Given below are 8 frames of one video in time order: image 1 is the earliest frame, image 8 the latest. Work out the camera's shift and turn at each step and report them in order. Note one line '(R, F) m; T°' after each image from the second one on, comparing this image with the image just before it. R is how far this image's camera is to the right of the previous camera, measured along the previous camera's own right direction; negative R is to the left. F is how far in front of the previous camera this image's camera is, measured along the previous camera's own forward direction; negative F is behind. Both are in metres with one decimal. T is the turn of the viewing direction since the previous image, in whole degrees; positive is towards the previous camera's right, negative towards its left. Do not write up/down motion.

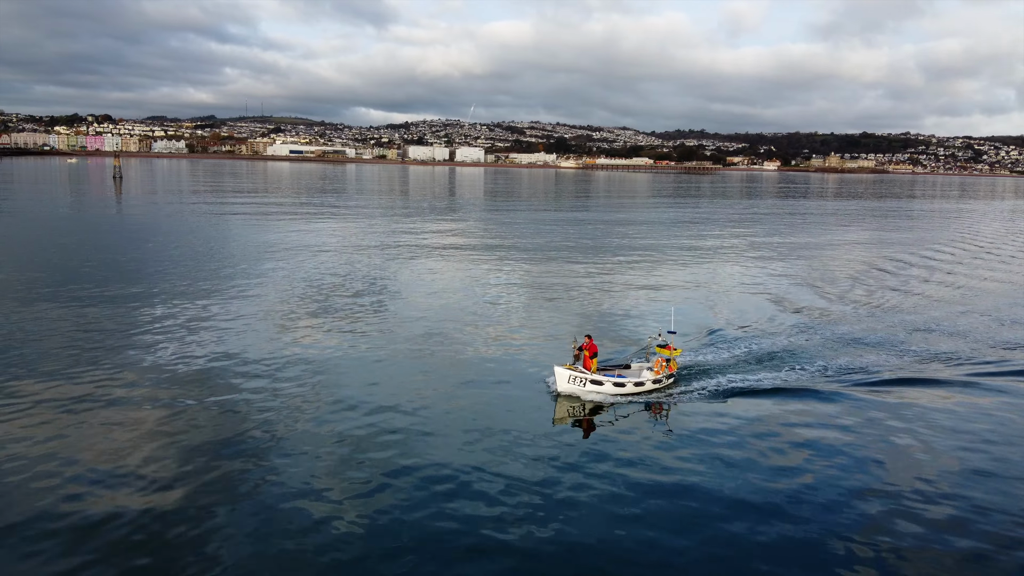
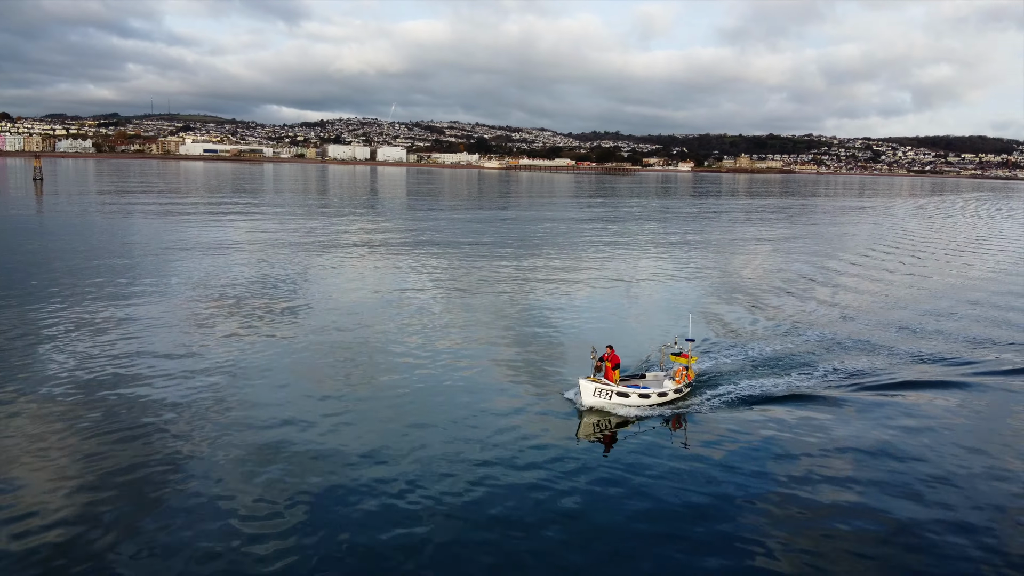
(-1.6, +1.2) m; +5°
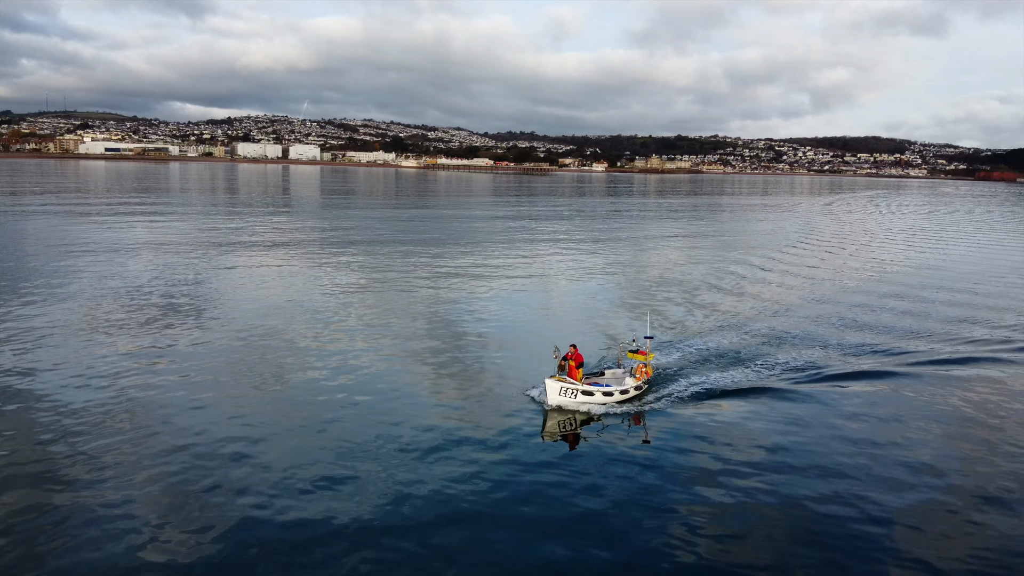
(-0.7, +0.1) m; +6°
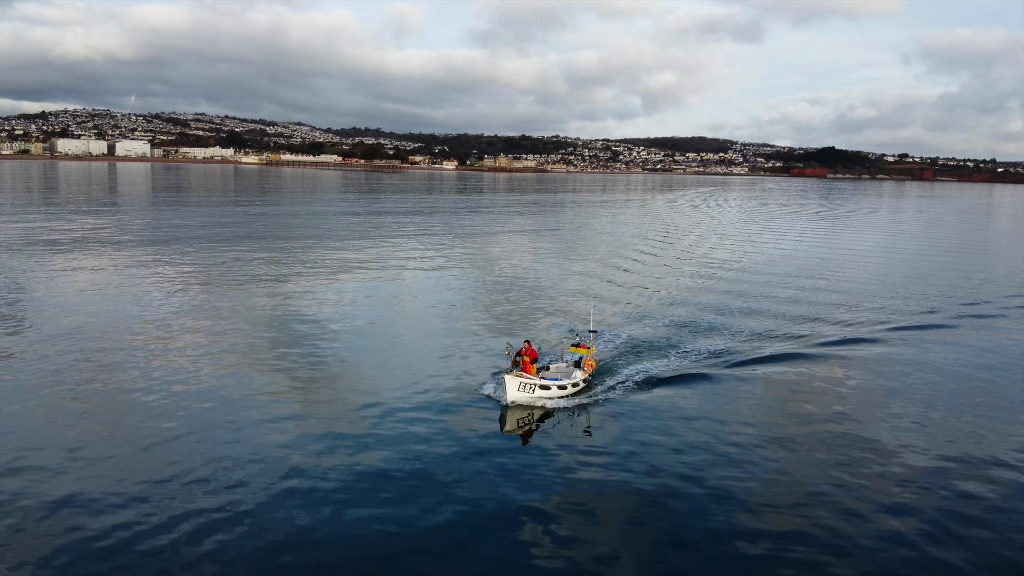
(-1.6, 0.0) m; +9°
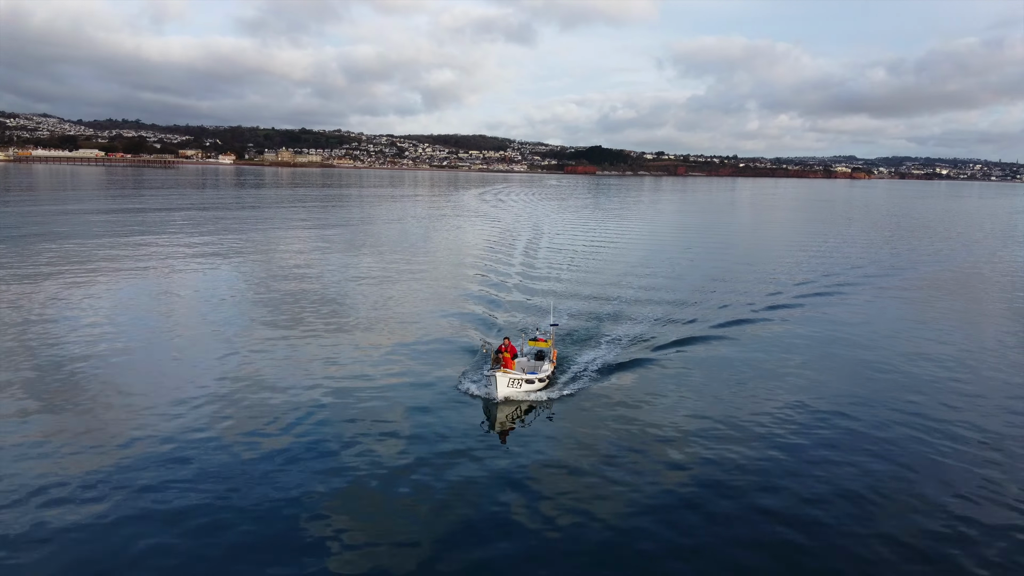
(-3.3, +0.1) m; +13°
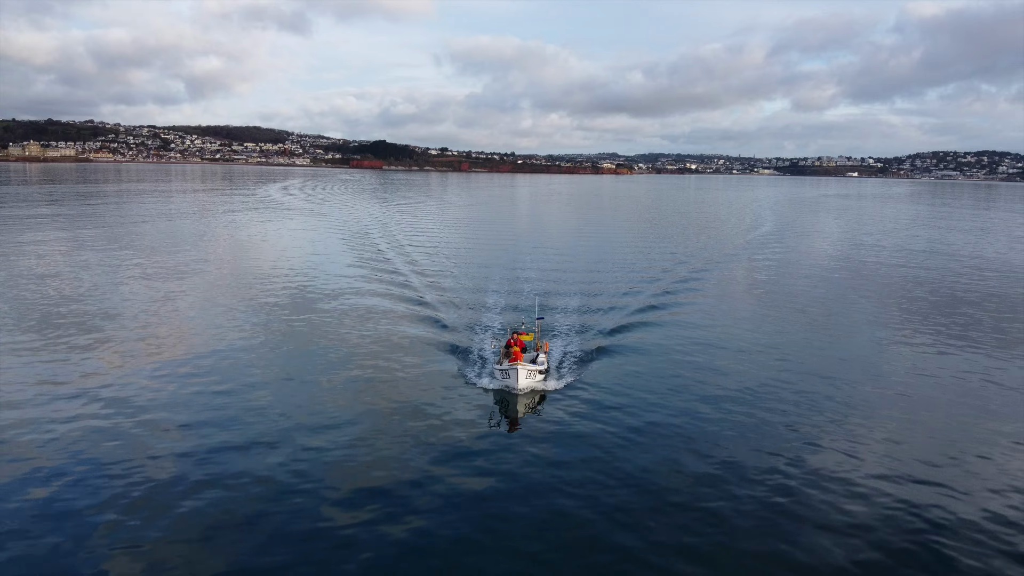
(-3.9, -0.1) m; +13°
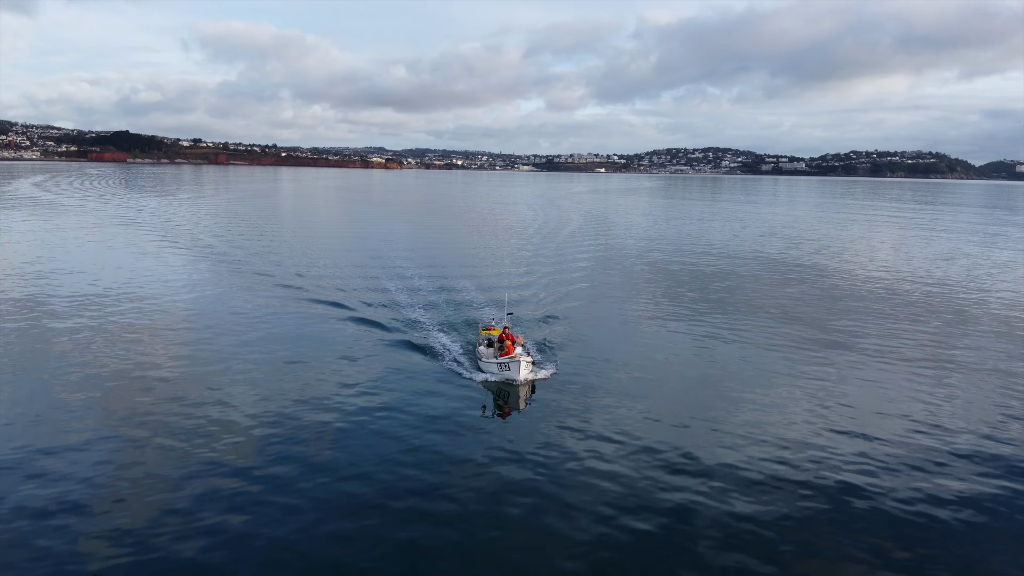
(-3.7, +0.4) m; +14°
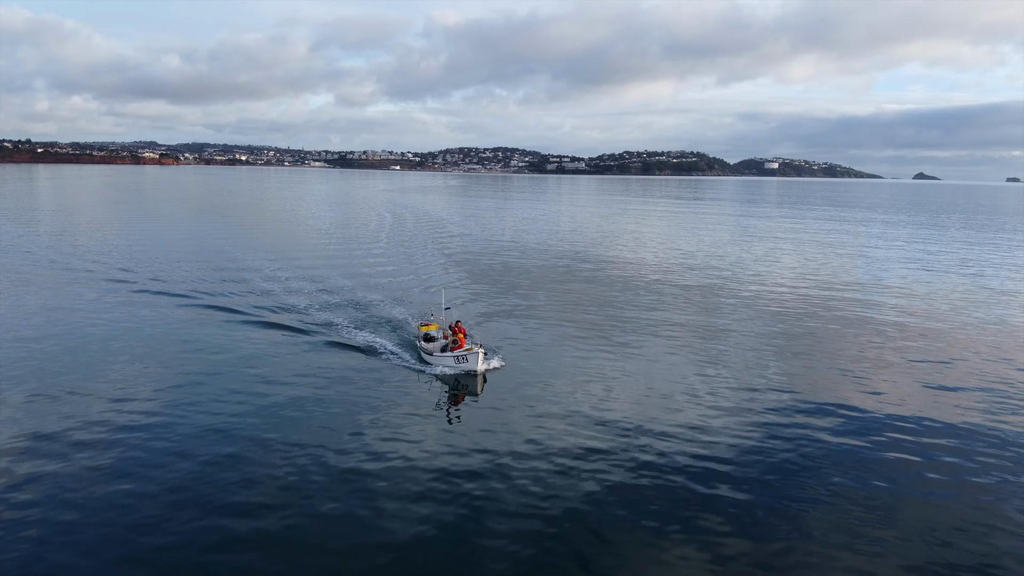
(-2.5, +0.4) m; +13°
